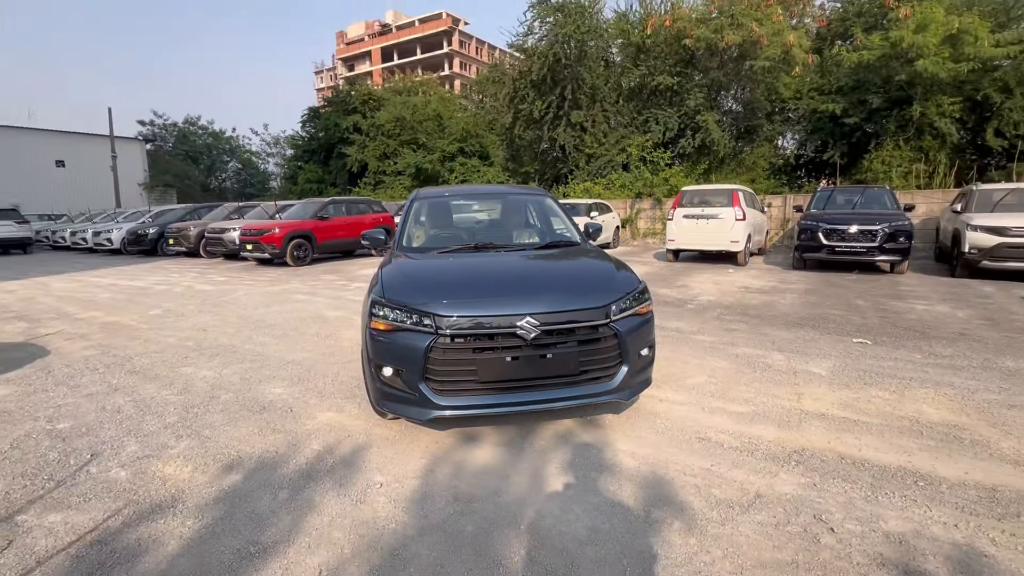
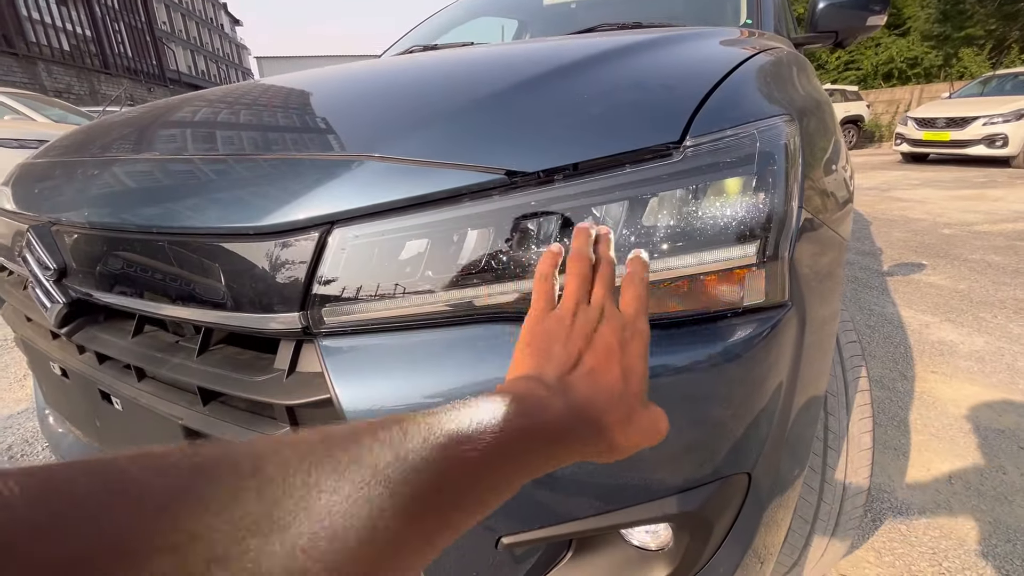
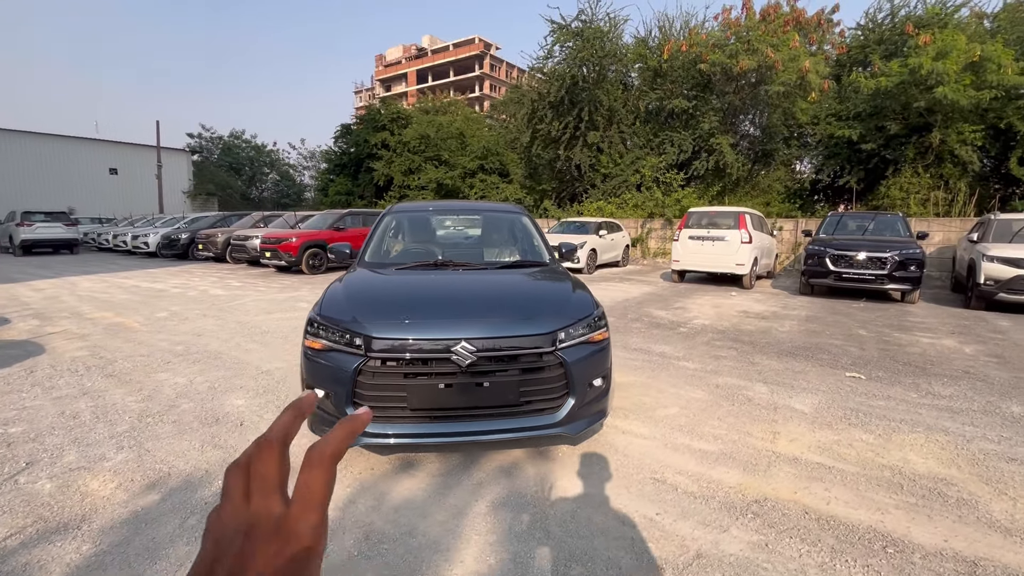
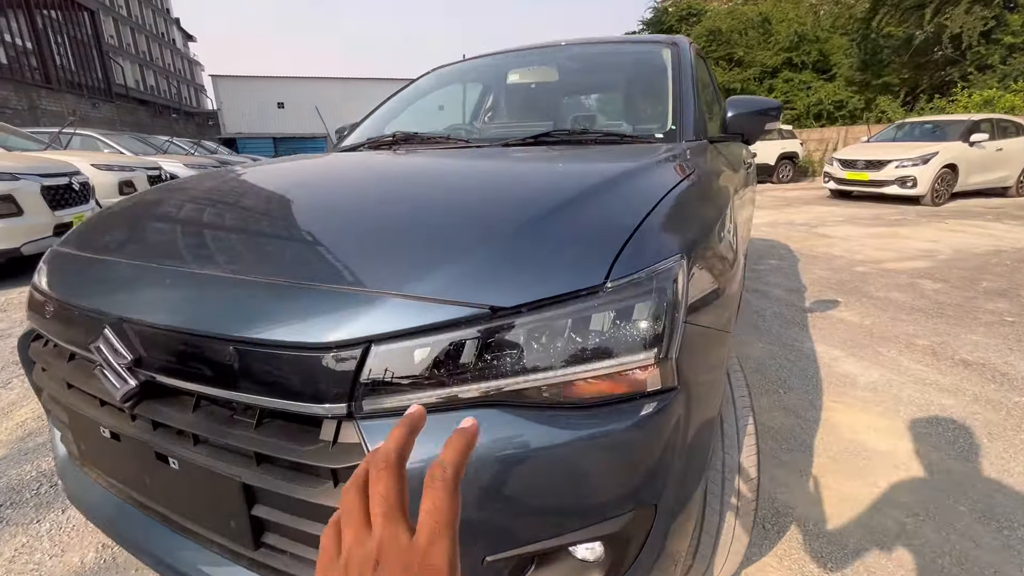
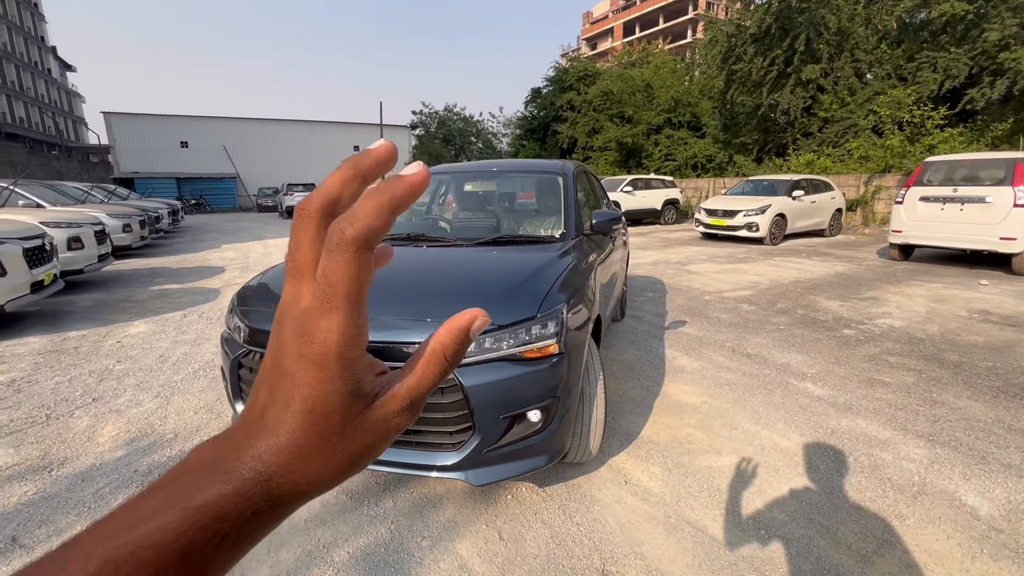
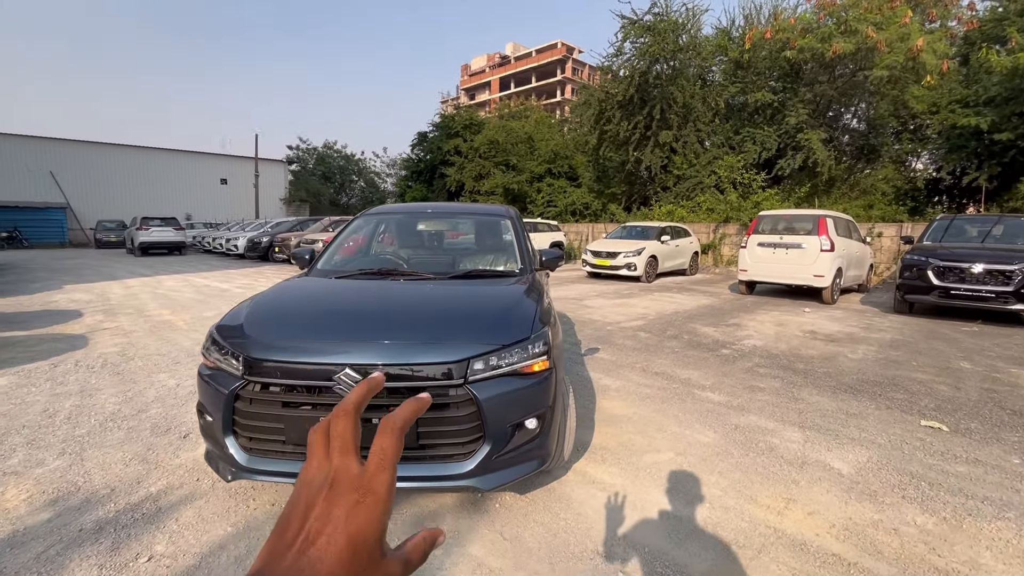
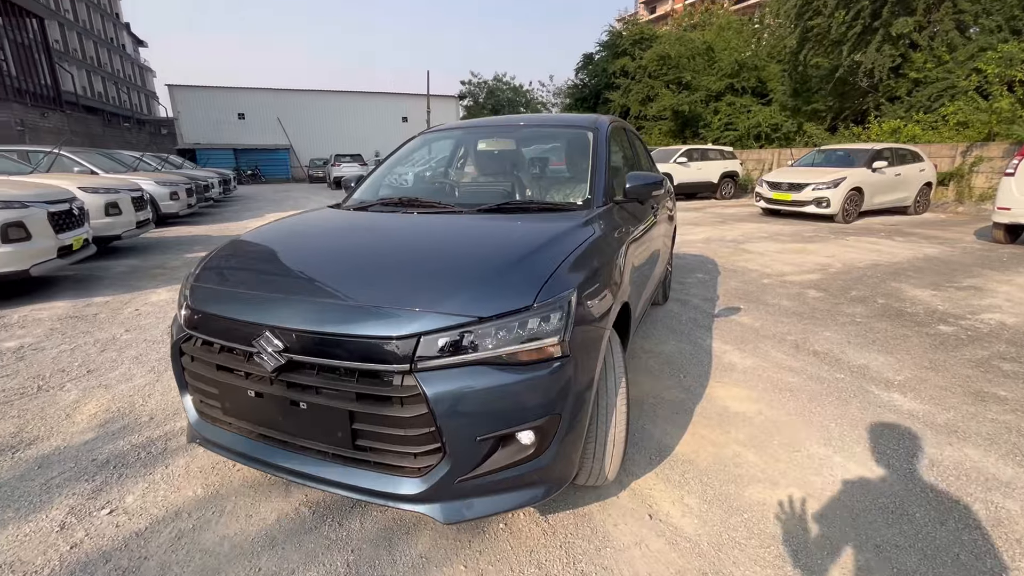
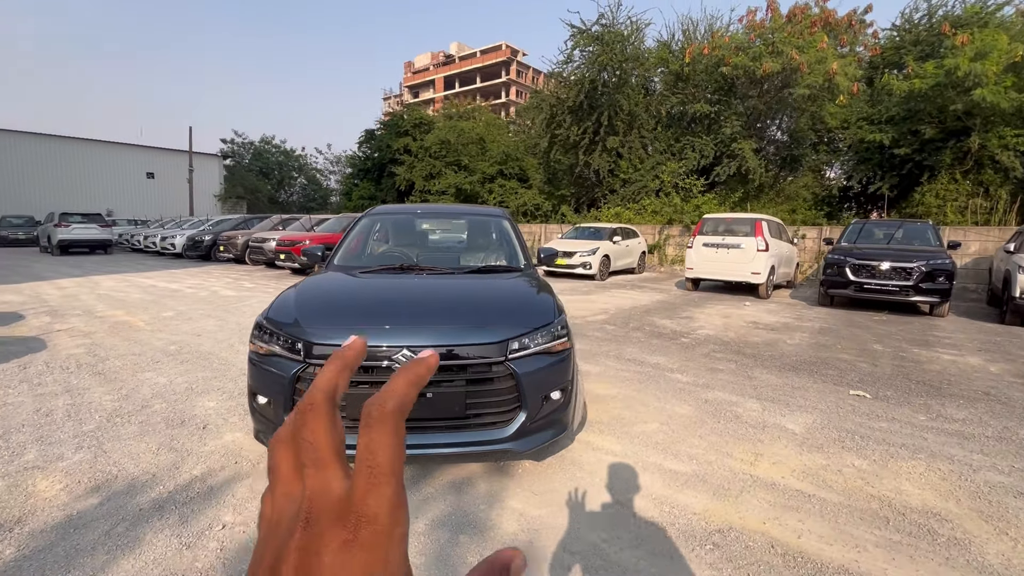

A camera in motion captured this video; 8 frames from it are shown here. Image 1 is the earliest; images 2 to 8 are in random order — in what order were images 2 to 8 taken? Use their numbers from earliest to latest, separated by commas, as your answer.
3, 8, 6, 5, 7, 4, 2
